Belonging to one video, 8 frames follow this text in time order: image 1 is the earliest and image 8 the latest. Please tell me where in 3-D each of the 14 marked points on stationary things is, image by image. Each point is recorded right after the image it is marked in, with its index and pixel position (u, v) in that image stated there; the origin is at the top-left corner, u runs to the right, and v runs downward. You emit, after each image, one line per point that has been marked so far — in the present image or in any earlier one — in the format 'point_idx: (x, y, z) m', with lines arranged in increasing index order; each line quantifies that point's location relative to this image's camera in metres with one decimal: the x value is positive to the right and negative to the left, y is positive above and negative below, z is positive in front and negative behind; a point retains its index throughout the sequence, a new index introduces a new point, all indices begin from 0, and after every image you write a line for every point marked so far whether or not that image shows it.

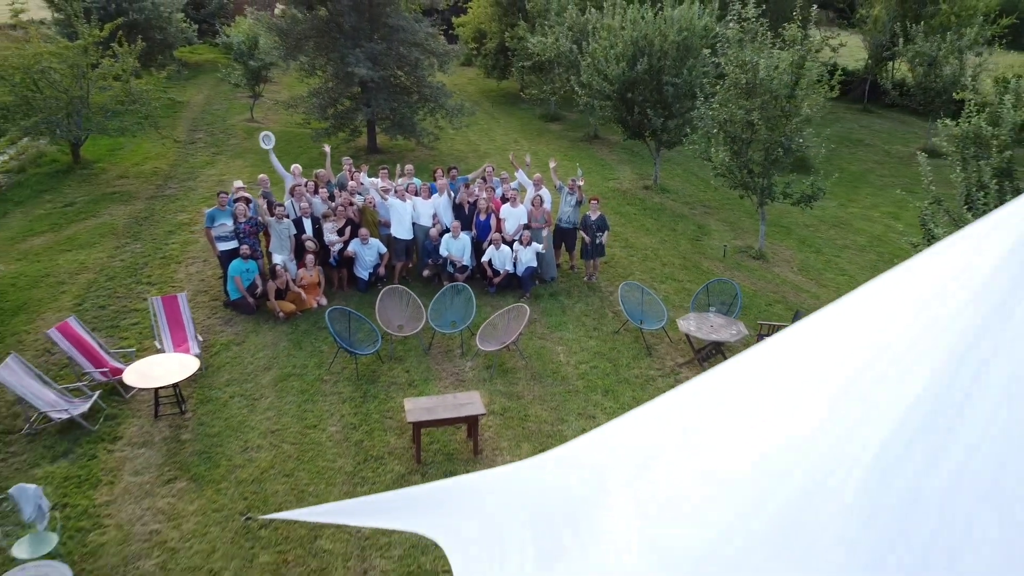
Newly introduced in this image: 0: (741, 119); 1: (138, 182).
0: (+2.9, +2.1, +10.8) m
1: (-6.5, +1.8, +14.7) m
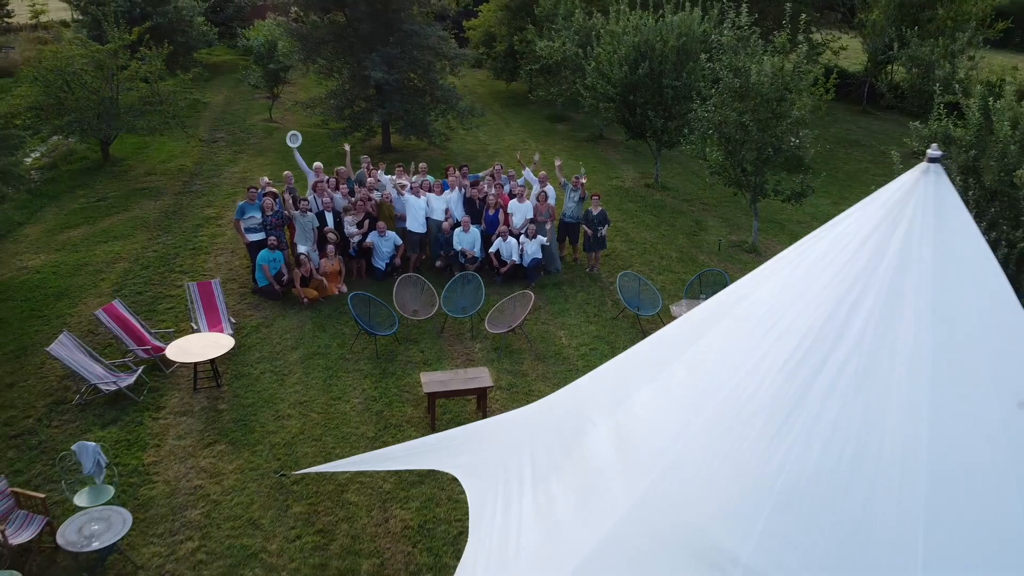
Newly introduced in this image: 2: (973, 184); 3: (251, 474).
0: (+3.0, +2.2, +11.5) m
1: (-6.4, +2.0, +15.5) m
2: (+4.2, +0.9, +7.6) m
3: (-2.1, -1.5, +6.9) m
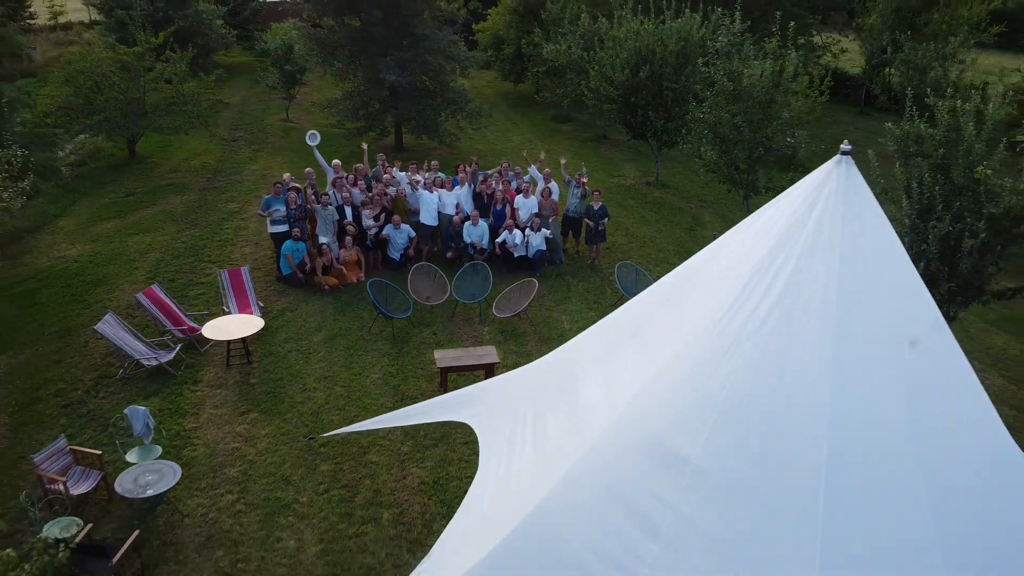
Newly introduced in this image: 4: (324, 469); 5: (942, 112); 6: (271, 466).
0: (+3.1, +2.4, +12.2) m
1: (-6.2, +2.2, +16.3) m
2: (+4.3, +1.0, +8.3) m
3: (-2.1, -1.3, +7.6) m
4: (-1.6, -1.5, +7.2) m
5: (+4.4, +1.8, +8.7) m
6: (-2.0, -1.5, +7.2) m
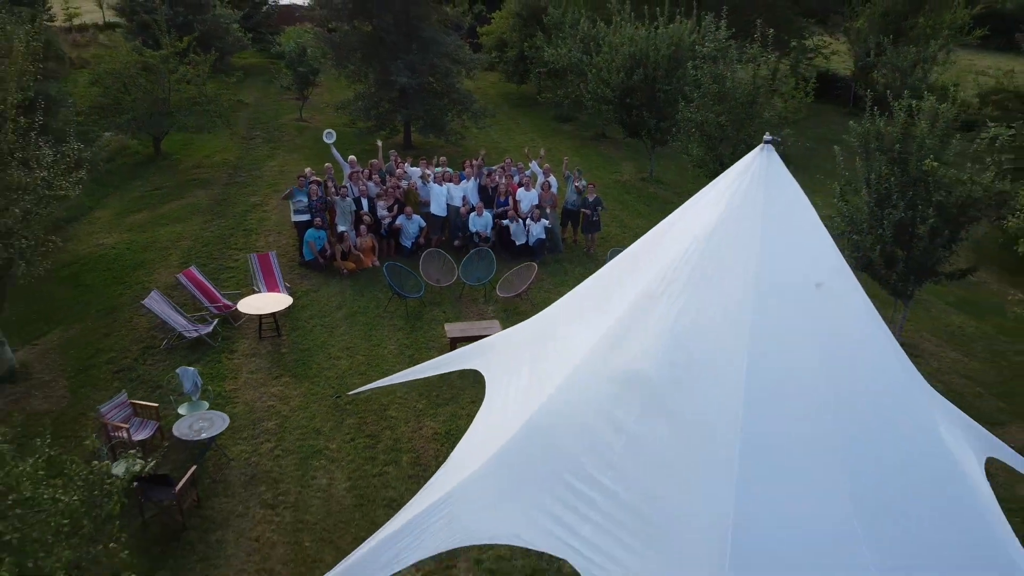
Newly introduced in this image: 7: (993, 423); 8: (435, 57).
0: (+3.1, +2.6, +13.2) m
1: (-6.2, +2.4, +17.3) m
2: (+4.3, +1.3, +9.4) m
3: (-2.0, -1.1, +8.7) m
4: (-1.6, -1.3, +8.2) m
5: (+4.4, +2.0, +9.7) m
6: (-2.0, -1.3, +8.3) m
7: (+4.9, -1.4, +8.5) m
8: (-1.7, +5.0, +18.3) m
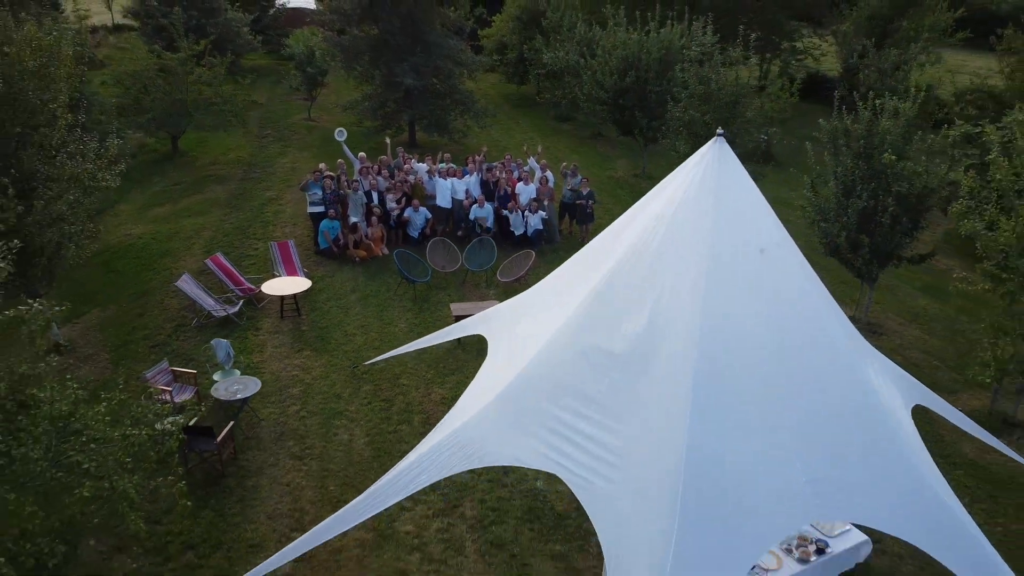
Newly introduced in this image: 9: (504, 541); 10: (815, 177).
0: (+3.1, +2.8, +14.1) m
1: (-6.2, +2.6, +18.3) m
2: (+4.3, +1.5, +10.3) m
3: (-2.0, -0.9, +9.6) m
4: (-1.6, -1.1, +9.2) m
5: (+4.4, +2.2, +10.6) m
6: (-2.0, -1.1, +9.2) m
7: (+4.9, -1.2, +9.5) m
8: (-1.7, +5.2, +19.2) m
9: (-0.1, -2.1, +7.0) m
10: (+4.1, +1.5, +11.3) m
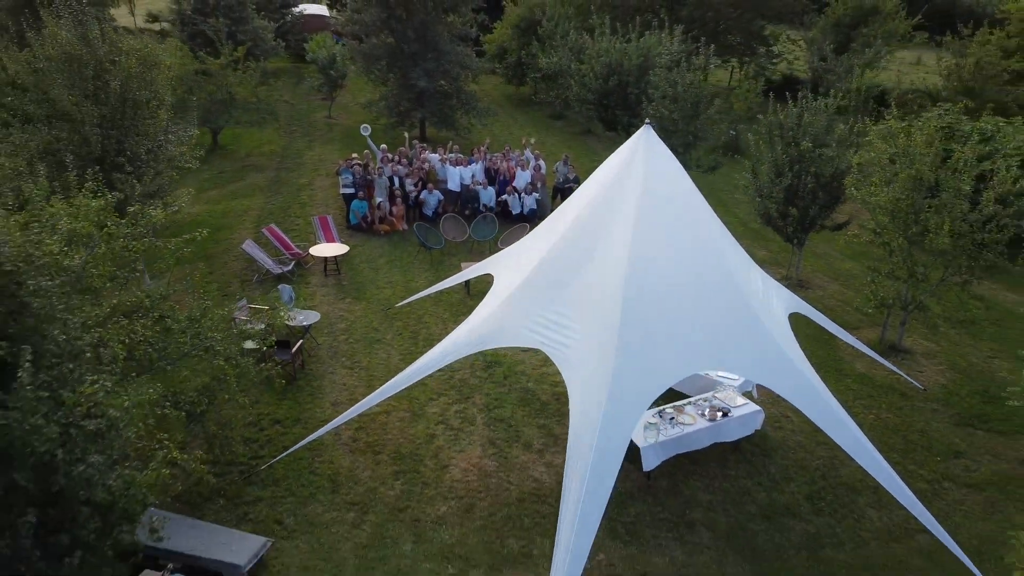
0: (+3.1, +3.4, +16.8) m
1: (-6.2, +3.2, +20.9) m
2: (+4.3, +2.1, +12.9) m
3: (-2.1, -0.3, +12.3) m
4: (-1.6, -0.5, +11.8) m
5: (+4.4, +2.8, +13.3) m
6: (-2.1, -0.5, +11.9) m
7: (+4.8, -0.6, +12.1) m
8: (-1.7, +5.8, +21.9) m
9: (-0.1, -1.5, +9.7) m
10: (+4.0, +2.1, +13.9) m
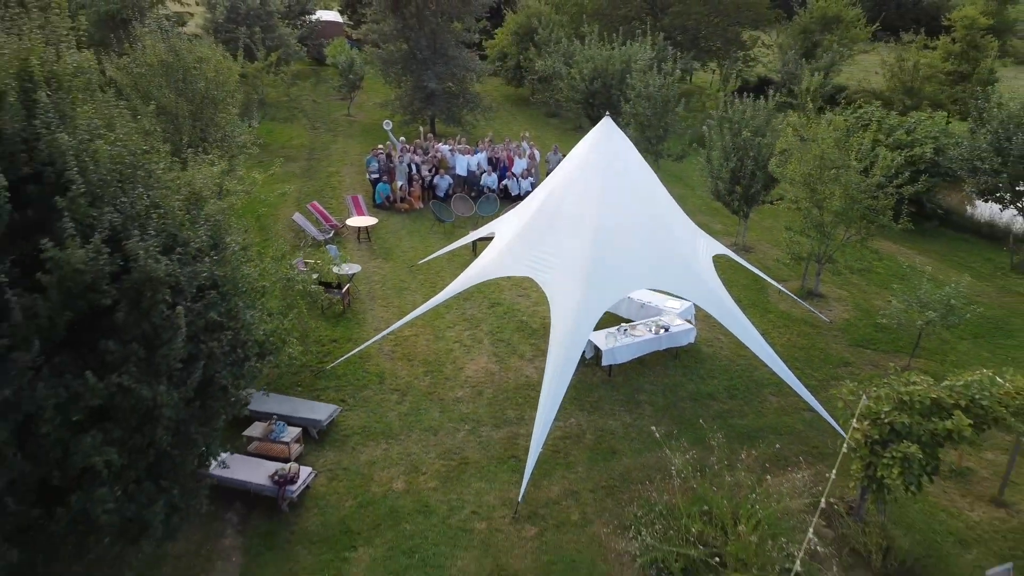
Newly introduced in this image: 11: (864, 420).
0: (+3.1, +4.1, +19.9) m
1: (-6.2, +3.9, +24.1) m
2: (+4.2, +2.8, +16.0) m
3: (-2.1, +0.4, +15.4) m
4: (-1.6, +0.2, +14.9) m
5: (+4.3, +3.5, +16.4) m
6: (-2.1, +0.2, +15.0) m
7: (+4.8, +0.2, +15.2) m
8: (-1.7, +6.5, +25.0) m
9: (-0.2, -0.8, +12.8) m
10: (+4.0, +2.8, +17.0) m
11: (+3.5, -1.3, +8.5) m
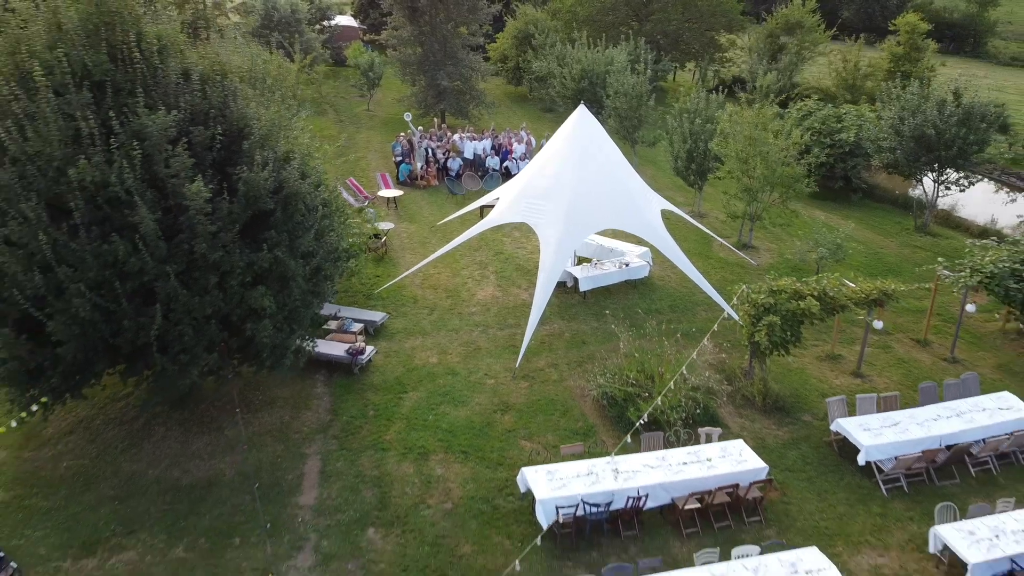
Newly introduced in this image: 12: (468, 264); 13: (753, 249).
0: (+3.1, +5.2, +23.9) m
1: (-6.2, +4.9, +28.1) m
2: (+4.2, +3.8, +20.1) m
3: (-2.1, +1.4, +19.4) m
4: (-1.6, +1.3, +18.9) m
5: (+4.3, +4.6, +20.4) m
6: (-2.1, +1.3, +19.0) m
7: (+4.8, +1.2, +19.3) m
8: (-1.7, +7.5, +29.0) m
9: (-0.2, +0.3, +16.8) m
10: (+4.0, +3.8, +21.1) m
11: (+3.5, -0.3, +12.6) m
12: (-0.9, +0.5, +17.5) m
13: (+5.3, +0.9, +18.5) m
